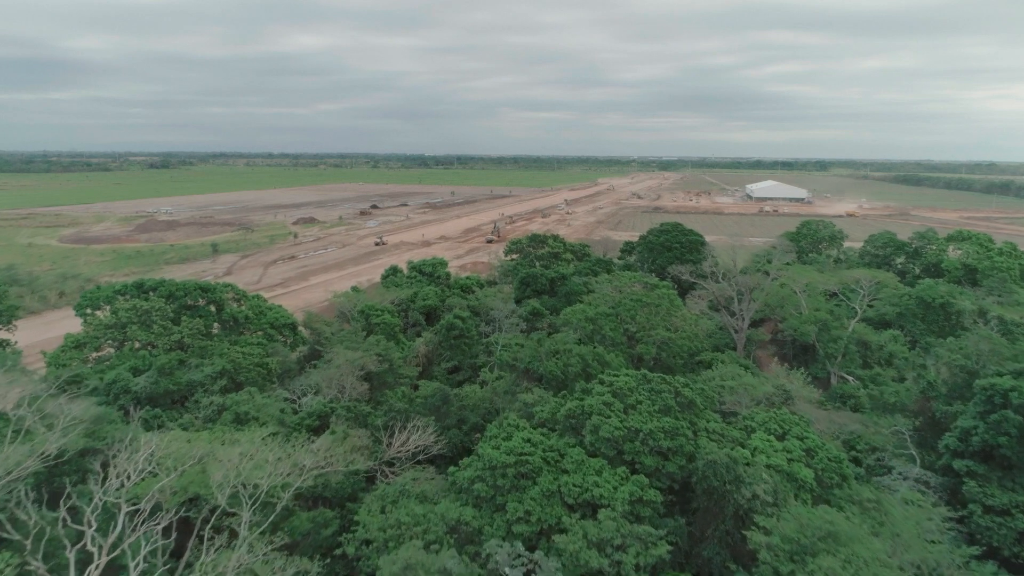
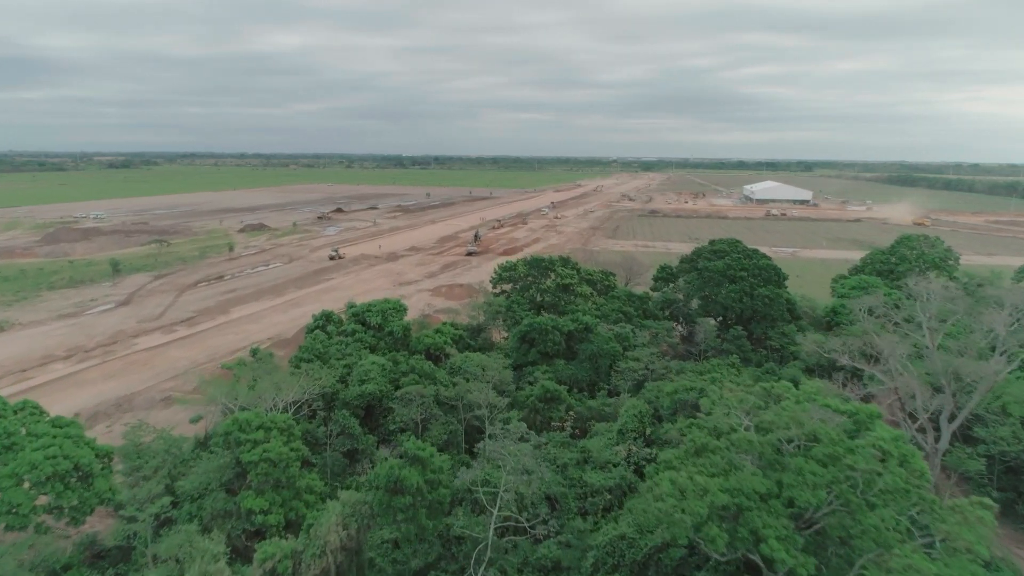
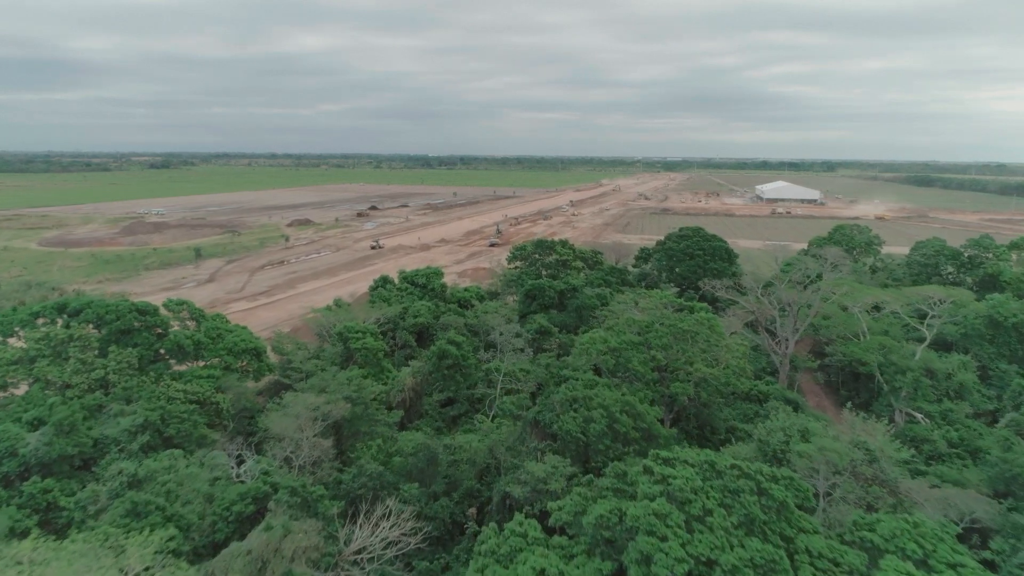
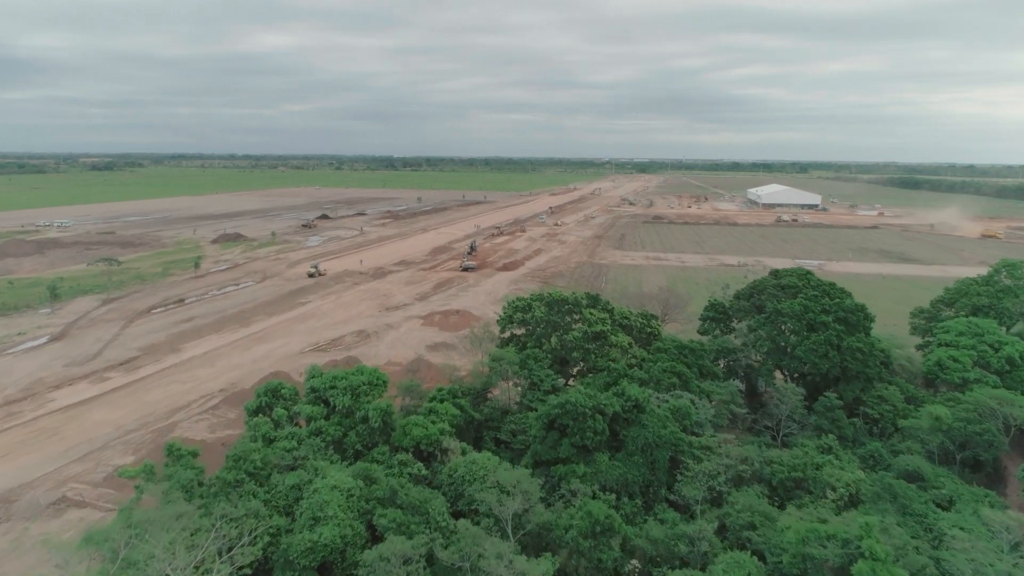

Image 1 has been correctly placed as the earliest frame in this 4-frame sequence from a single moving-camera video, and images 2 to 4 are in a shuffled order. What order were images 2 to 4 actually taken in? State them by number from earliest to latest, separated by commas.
3, 2, 4
